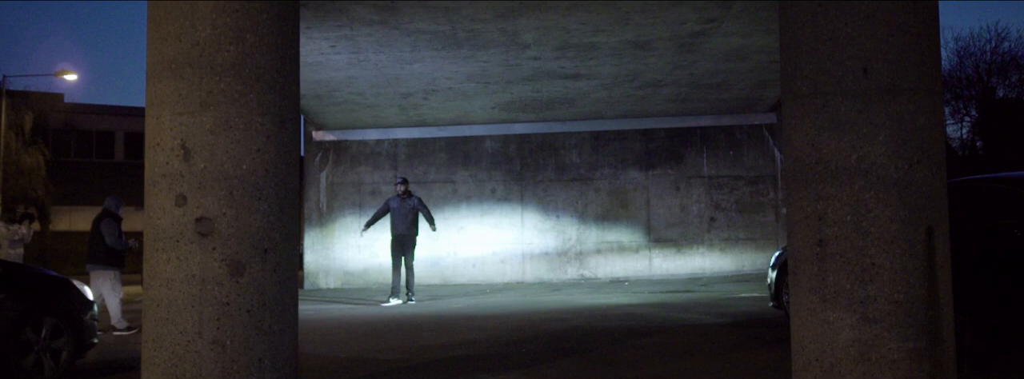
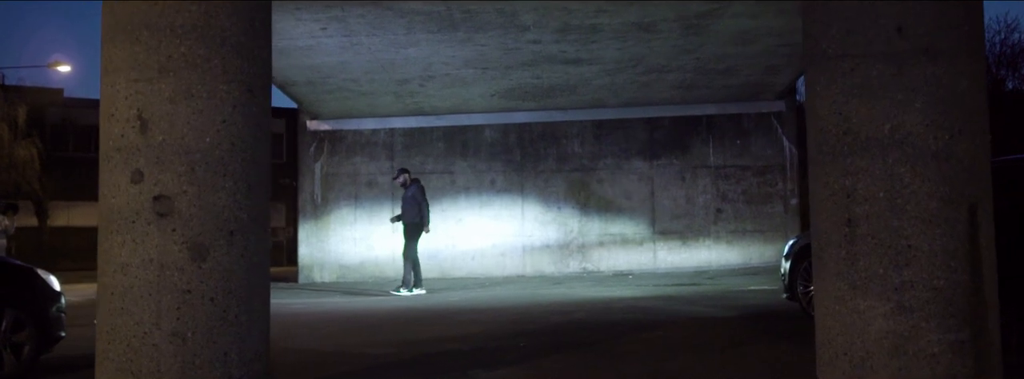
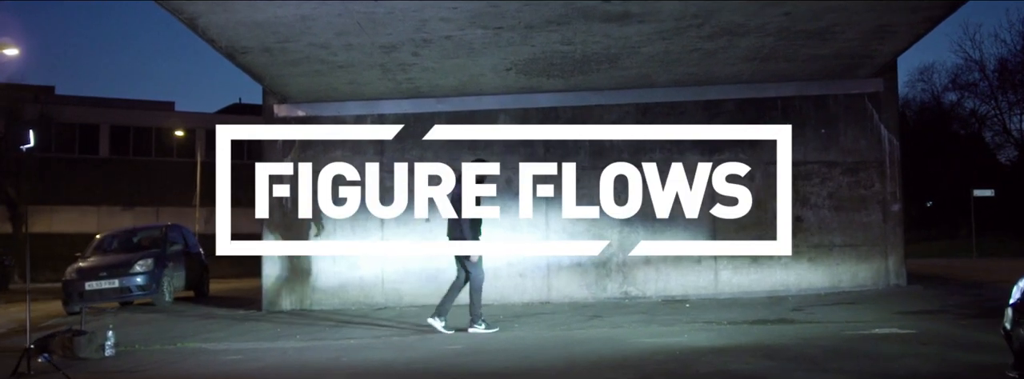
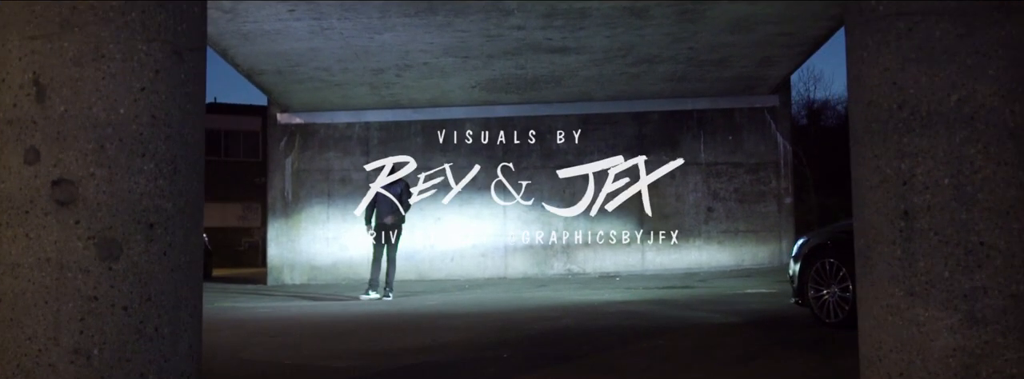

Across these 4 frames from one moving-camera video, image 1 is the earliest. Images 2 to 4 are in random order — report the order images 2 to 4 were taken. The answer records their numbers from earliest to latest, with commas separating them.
2, 4, 3
